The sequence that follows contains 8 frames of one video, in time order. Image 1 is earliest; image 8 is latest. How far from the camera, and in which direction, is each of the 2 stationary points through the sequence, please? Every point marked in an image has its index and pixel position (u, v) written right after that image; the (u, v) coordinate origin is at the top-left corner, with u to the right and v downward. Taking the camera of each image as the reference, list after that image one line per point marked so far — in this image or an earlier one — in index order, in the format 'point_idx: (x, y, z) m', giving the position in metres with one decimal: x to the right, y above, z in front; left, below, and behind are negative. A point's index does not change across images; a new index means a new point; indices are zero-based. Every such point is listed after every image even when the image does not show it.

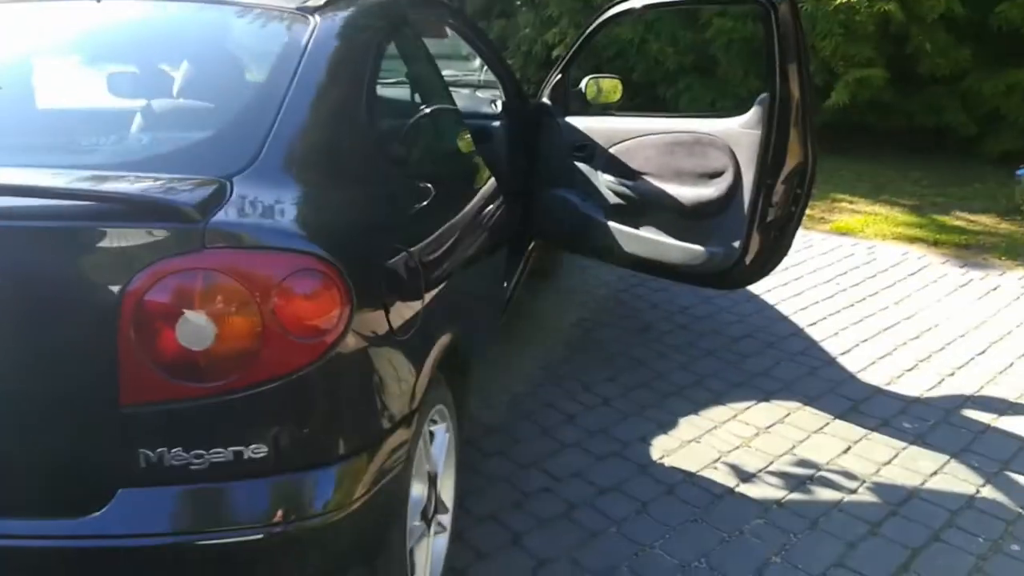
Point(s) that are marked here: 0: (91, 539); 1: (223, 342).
0: (-0.7, -0.4, +1.5) m
1: (-0.5, -0.1, +1.4) m
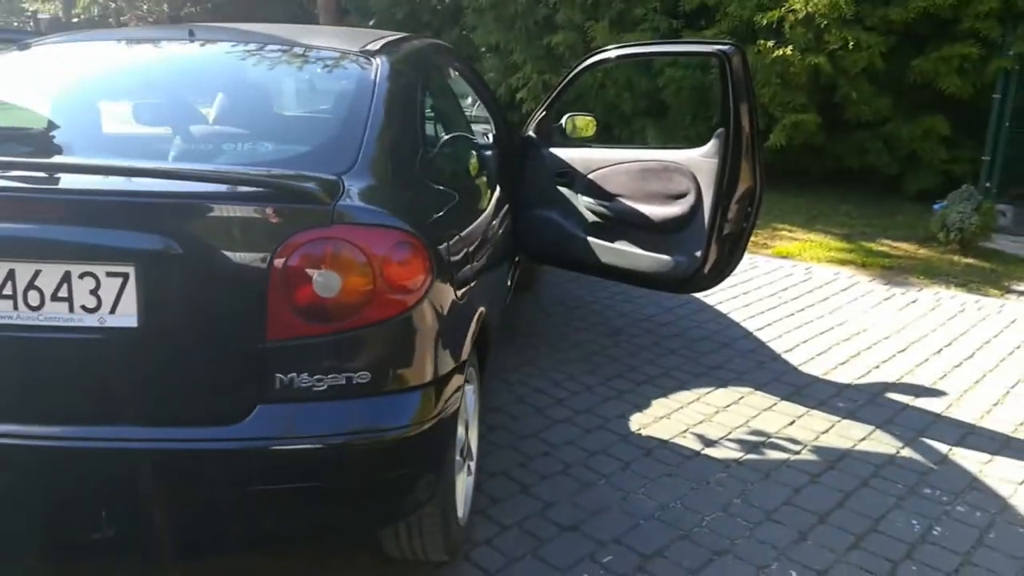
0: (-0.6, -0.4, +1.9) m
1: (-0.4, 0.0, +2.0) m
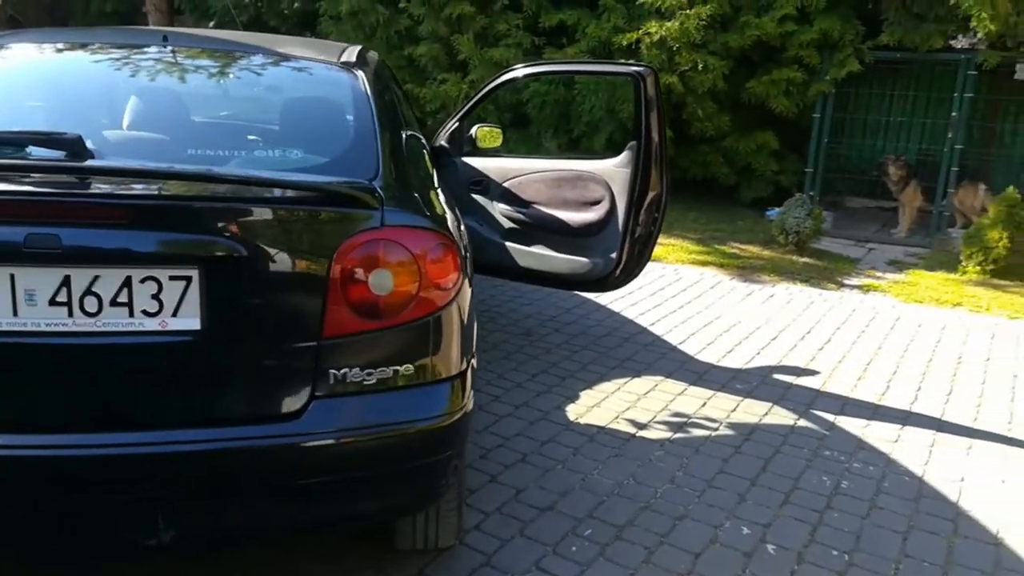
0: (-0.5, -0.4, +2.0) m
1: (-0.3, 0.0, +2.1) m
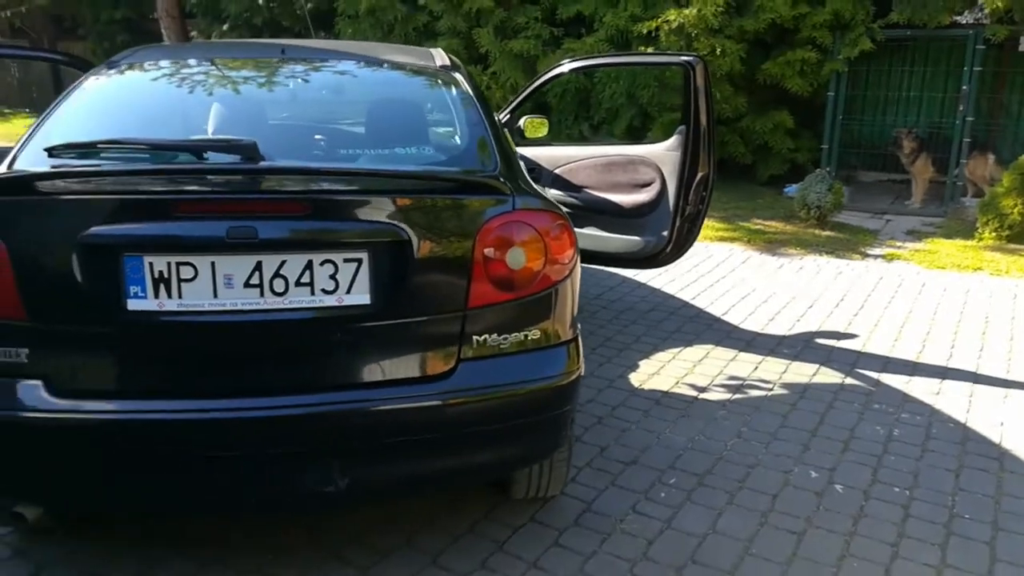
0: (-0.2, -0.3, +2.3) m
1: (0.0, +0.1, +2.4) m
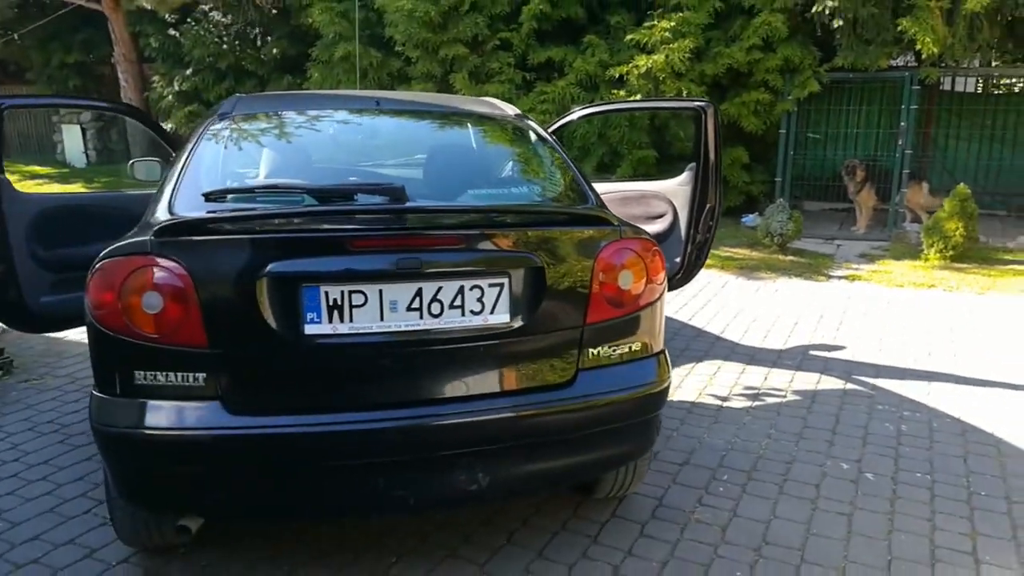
0: (+0.2, -0.4, +2.7) m
1: (+0.4, 0.0, +2.8) m
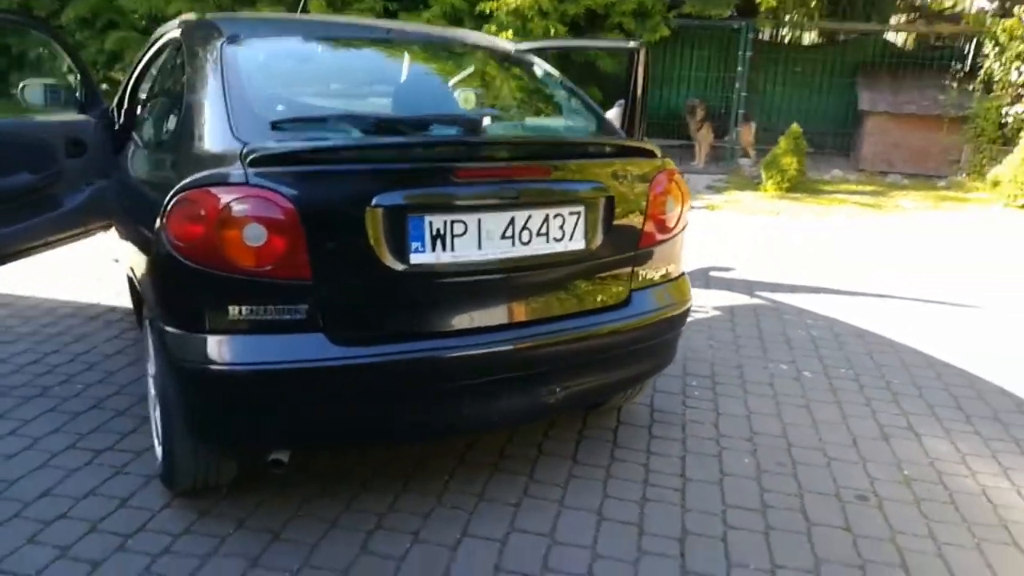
0: (+0.4, -0.1, +2.9) m
1: (+0.6, +0.3, +3.0) m
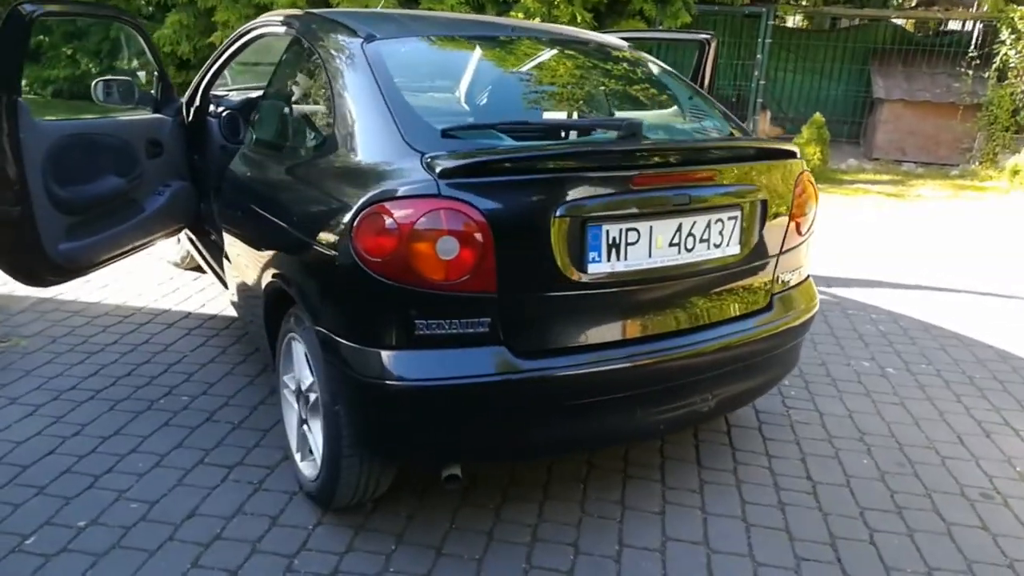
0: (+0.9, -0.1, +2.9) m
1: (+1.1, +0.2, +3.0) m
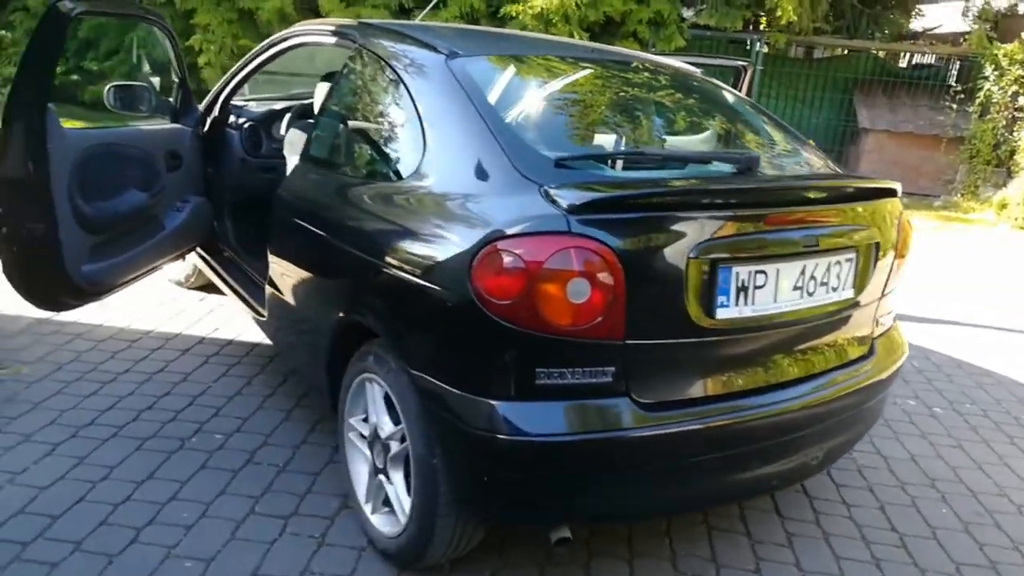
0: (+1.2, -0.3, +2.8) m
1: (+1.4, +0.1, +2.9) m
